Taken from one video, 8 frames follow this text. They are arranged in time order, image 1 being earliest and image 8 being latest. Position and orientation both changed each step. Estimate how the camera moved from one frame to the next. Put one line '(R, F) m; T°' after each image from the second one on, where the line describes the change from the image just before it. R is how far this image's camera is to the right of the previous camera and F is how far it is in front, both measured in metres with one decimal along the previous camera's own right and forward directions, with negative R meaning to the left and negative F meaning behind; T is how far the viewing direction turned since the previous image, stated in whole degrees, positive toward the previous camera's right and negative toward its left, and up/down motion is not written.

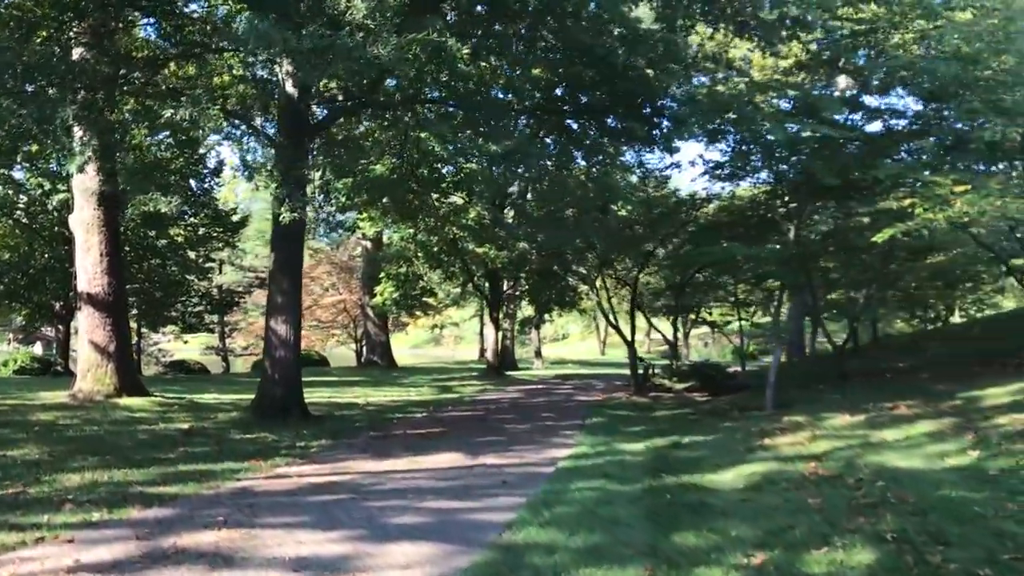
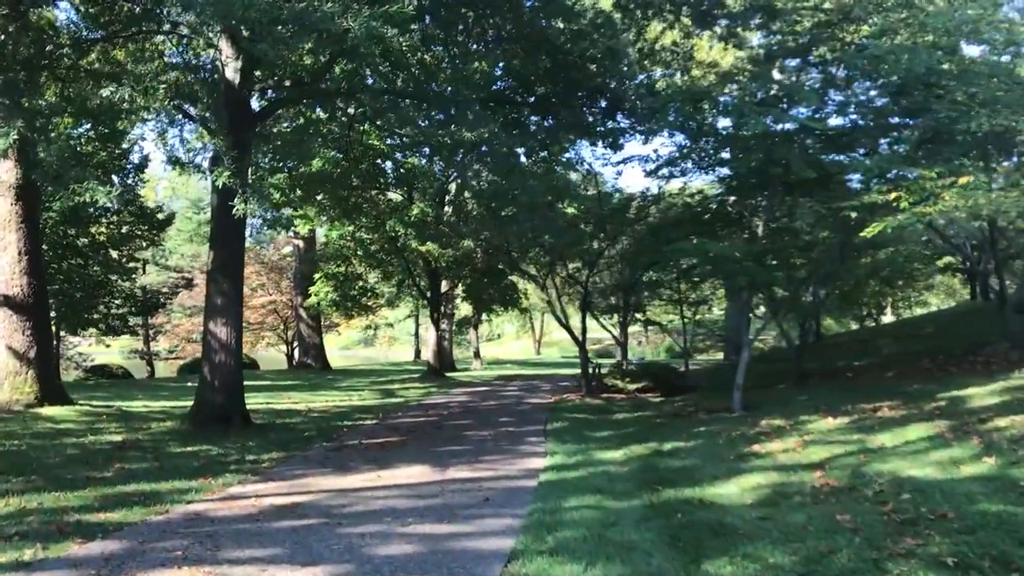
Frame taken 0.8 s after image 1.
(-0.3, +0.6) m; +4°
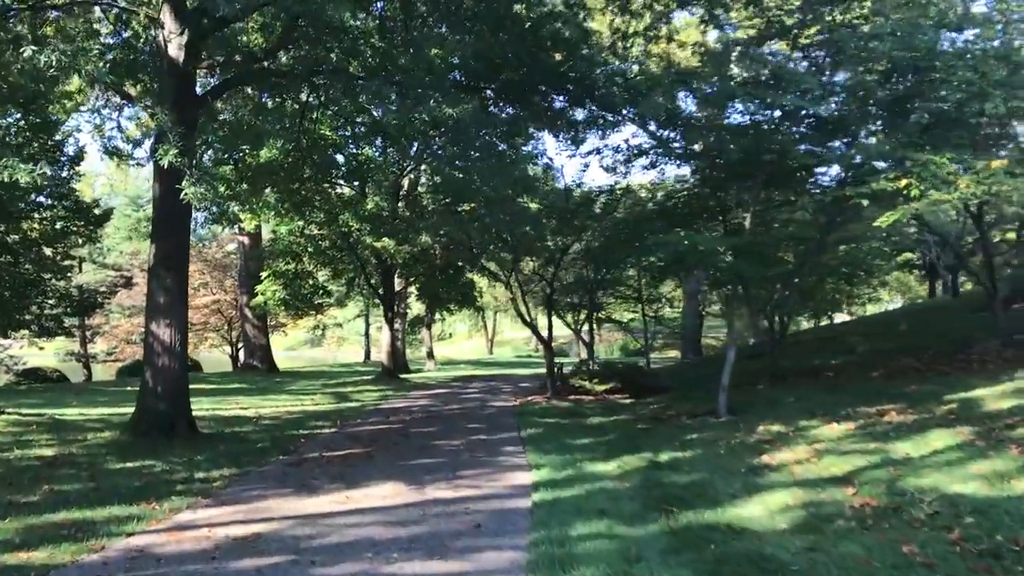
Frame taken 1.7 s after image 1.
(-0.3, +0.8) m; +3°
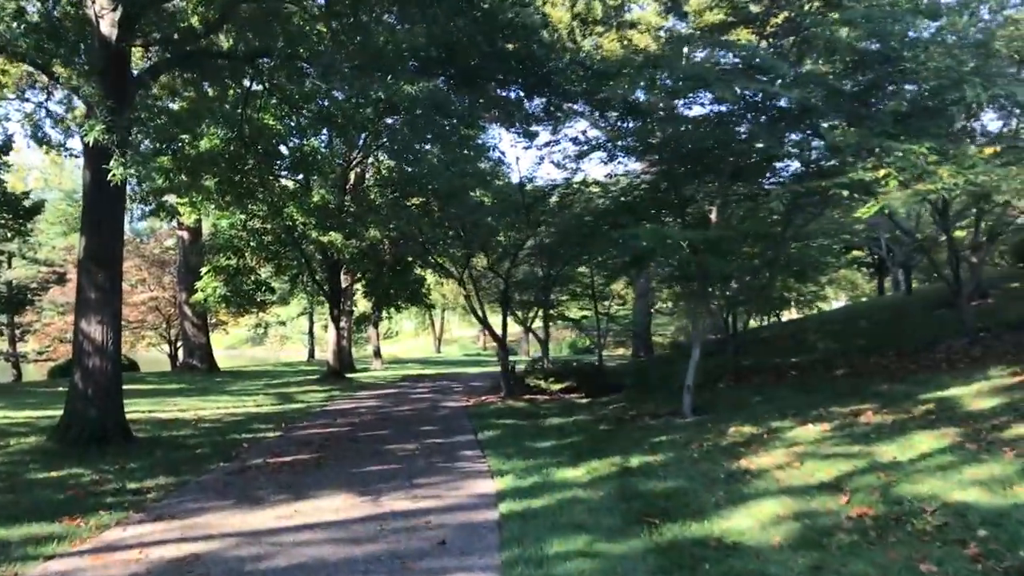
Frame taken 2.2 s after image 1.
(-0.1, +0.5) m; +3°
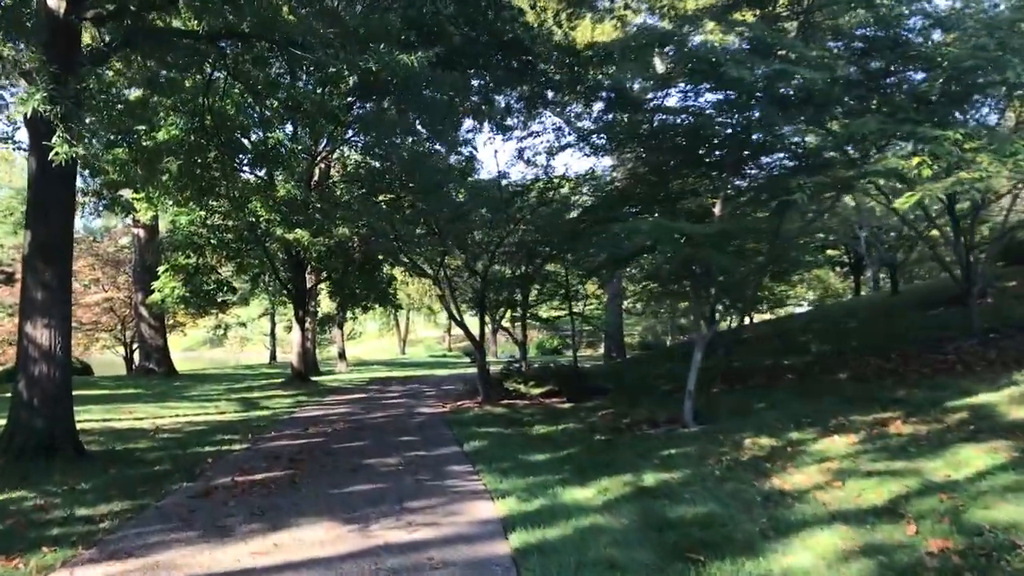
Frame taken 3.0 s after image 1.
(-0.3, +0.7) m; +2°
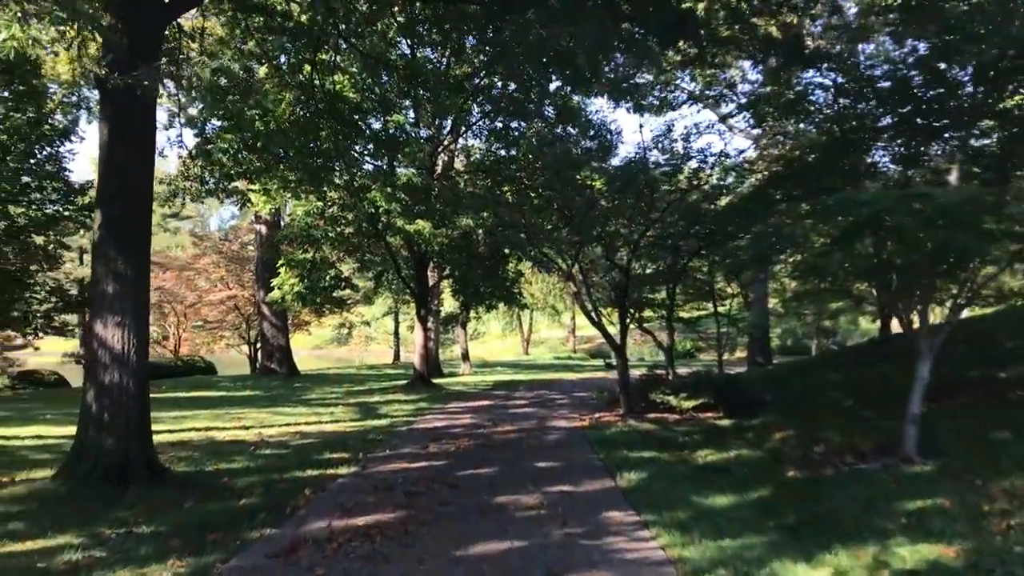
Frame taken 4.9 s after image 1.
(-0.3, +1.8) m; -7°
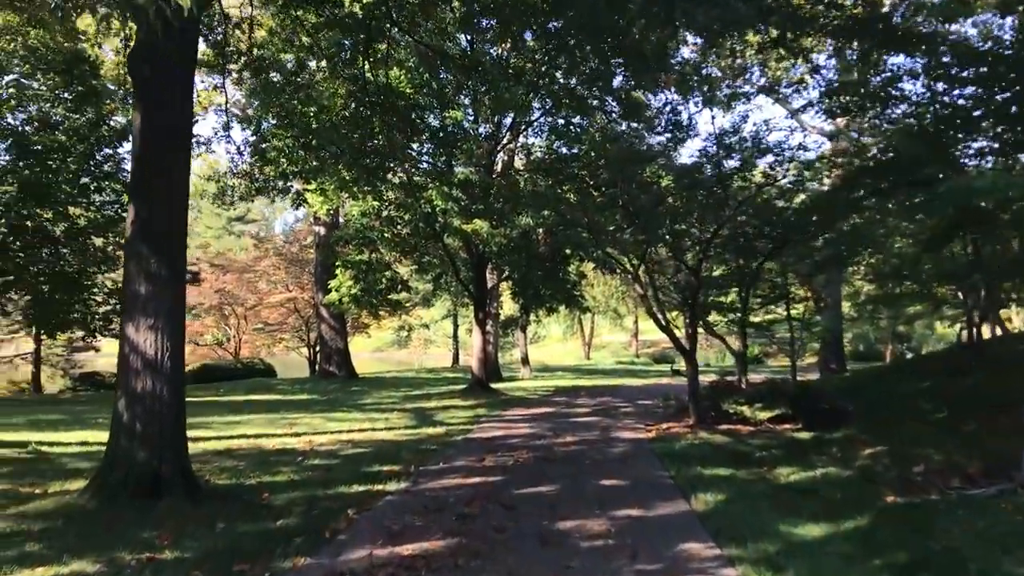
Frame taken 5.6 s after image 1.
(0.0, +0.7) m; -4°
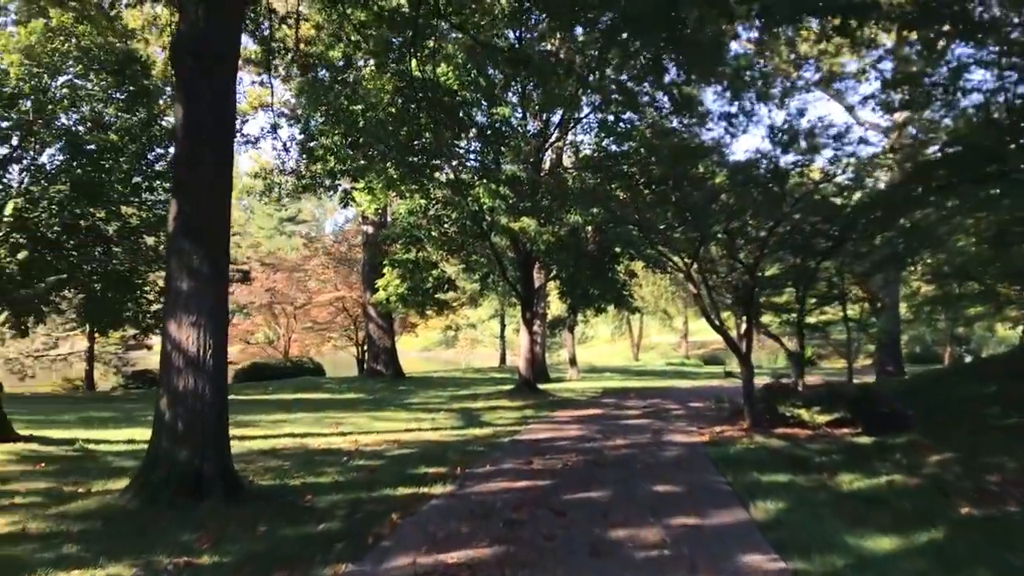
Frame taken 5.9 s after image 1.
(0.0, +0.2) m; -3°
